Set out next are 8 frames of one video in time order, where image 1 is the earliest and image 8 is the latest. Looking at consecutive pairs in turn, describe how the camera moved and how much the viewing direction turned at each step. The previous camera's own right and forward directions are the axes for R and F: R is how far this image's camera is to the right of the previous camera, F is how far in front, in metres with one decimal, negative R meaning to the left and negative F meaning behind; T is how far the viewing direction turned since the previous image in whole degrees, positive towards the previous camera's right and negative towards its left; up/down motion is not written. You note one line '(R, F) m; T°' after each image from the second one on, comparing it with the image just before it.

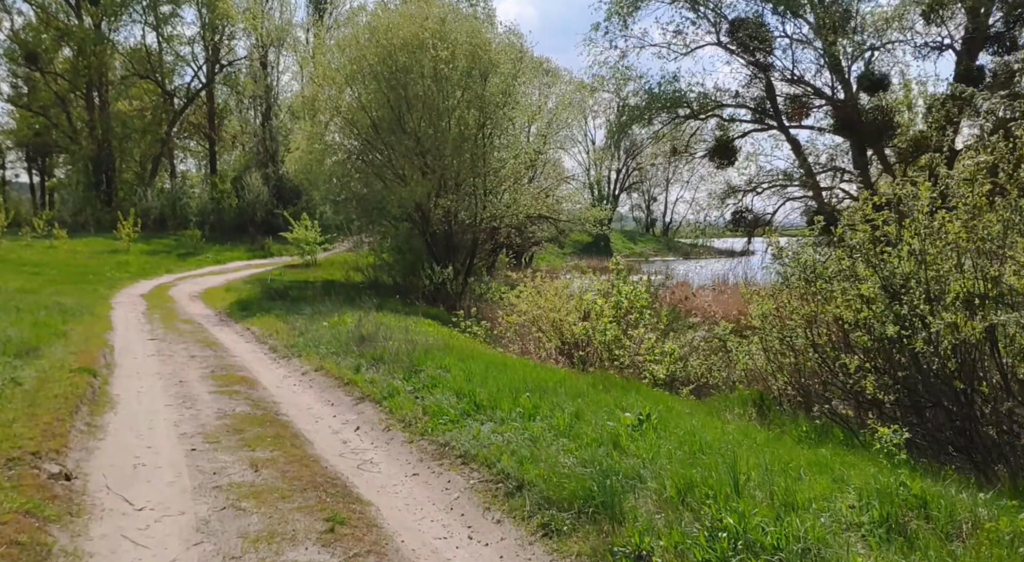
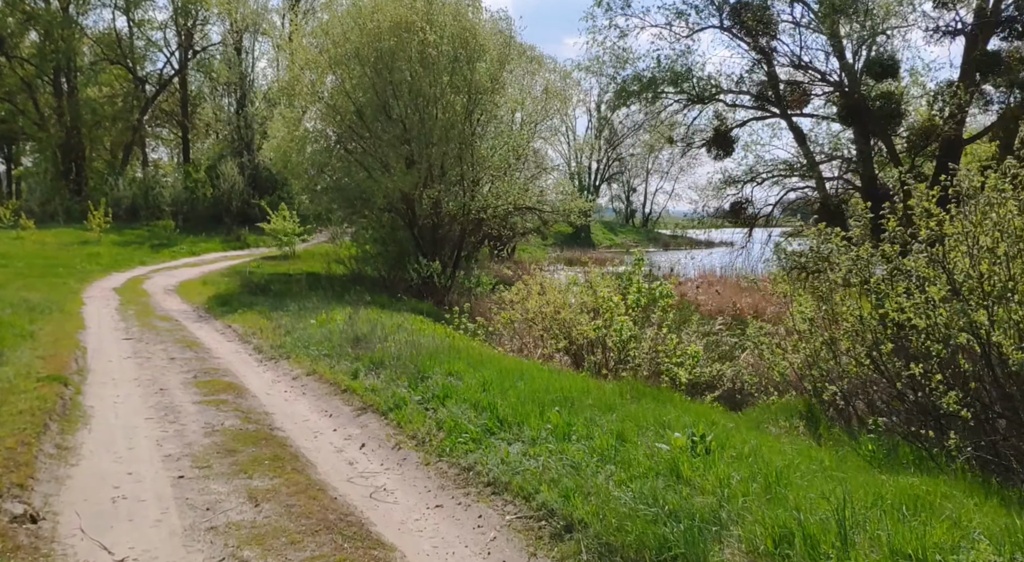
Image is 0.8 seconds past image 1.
(-0.3, +0.6) m; +2°
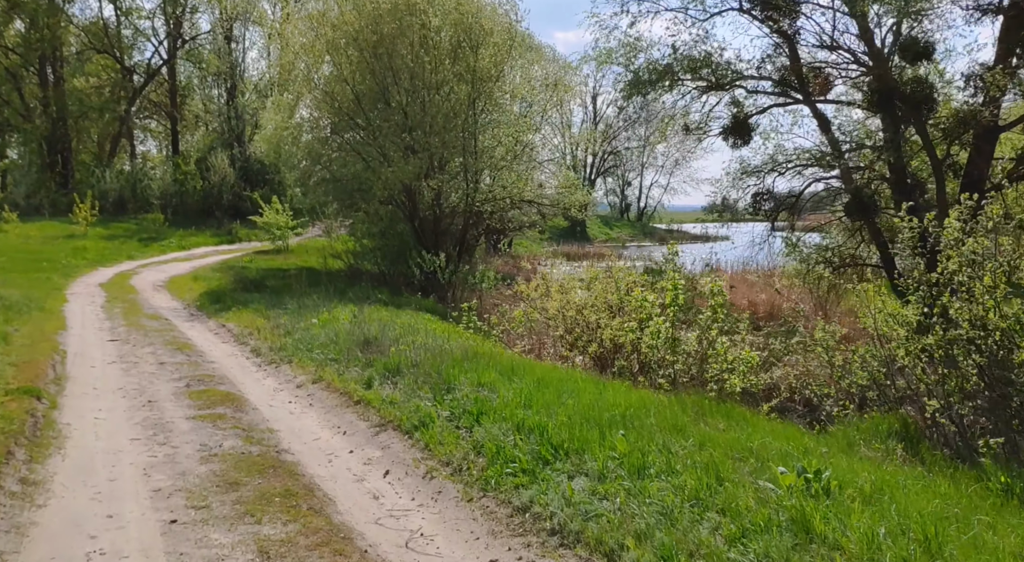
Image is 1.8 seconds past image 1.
(-0.4, +0.8) m; +1°
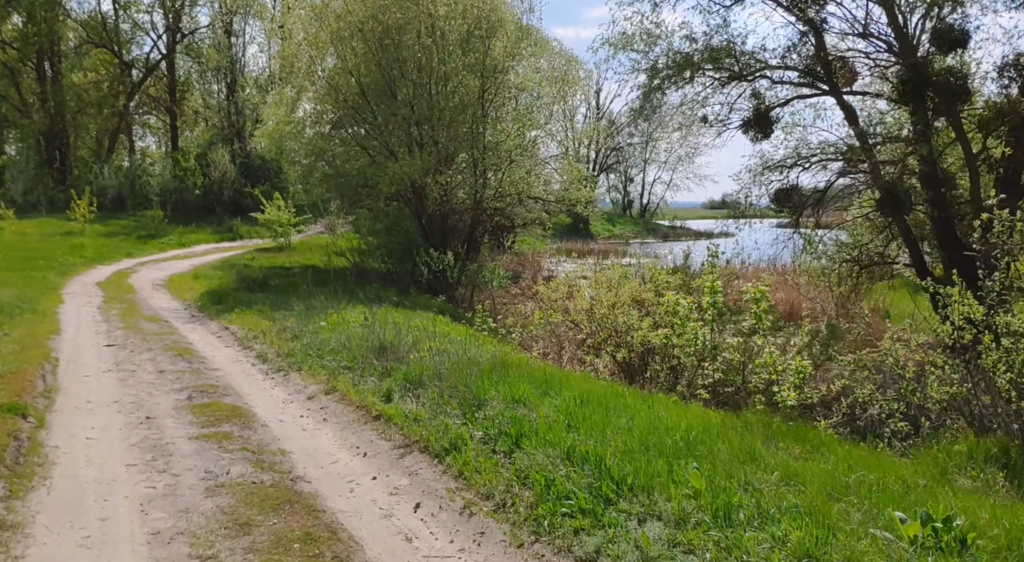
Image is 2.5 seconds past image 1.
(-0.3, +0.6) m; 0°
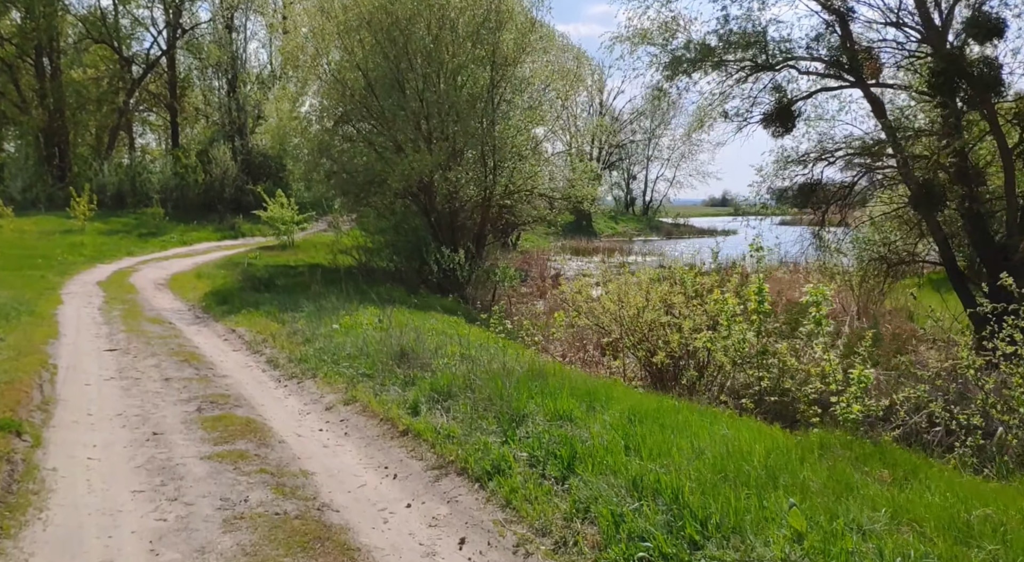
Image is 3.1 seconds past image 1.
(-0.3, +0.5) m; 0°
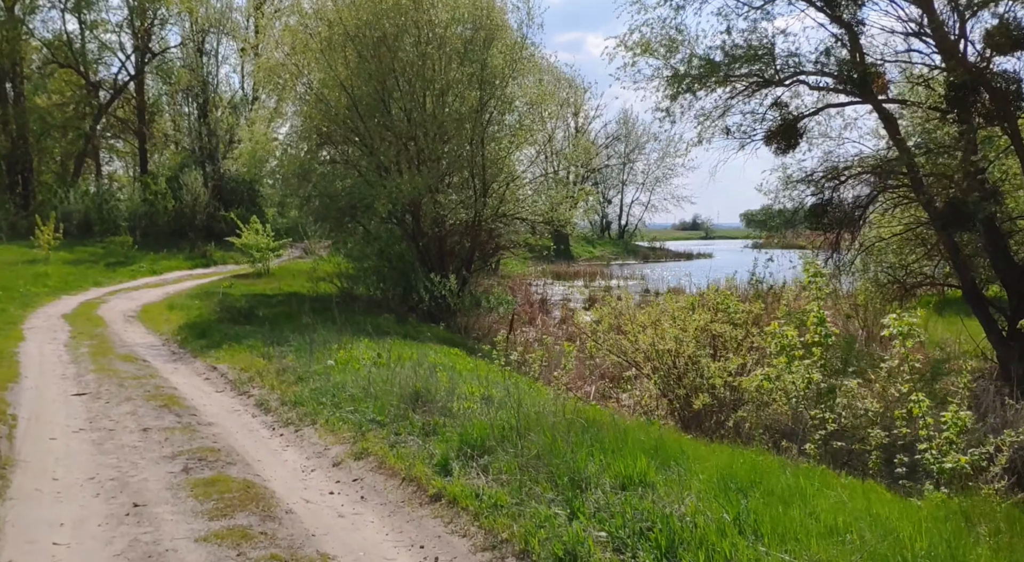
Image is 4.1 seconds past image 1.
(-0.5, +0.8) m; +2°
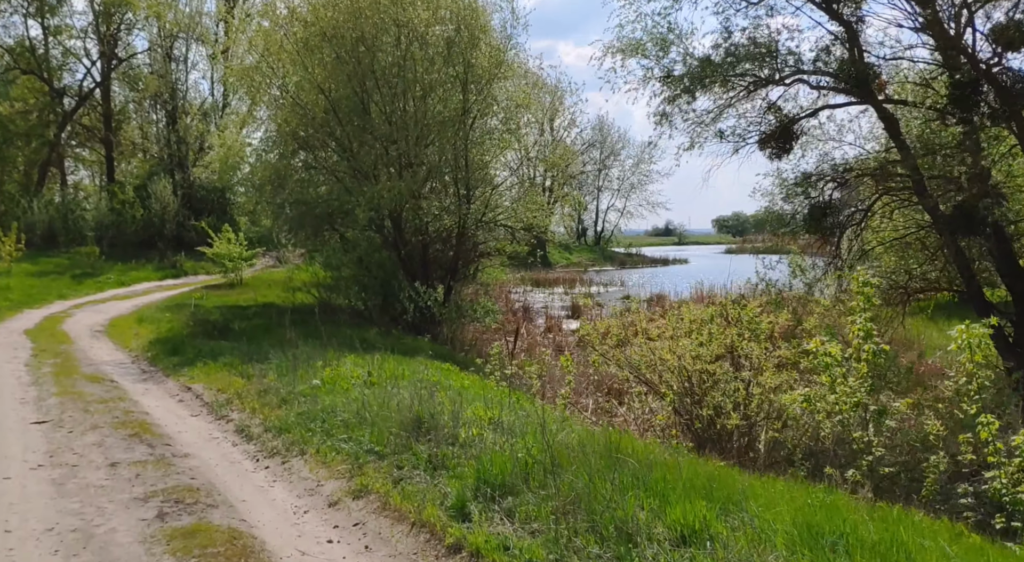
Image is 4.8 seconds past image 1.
(-0.3, +0.6) m; +2°
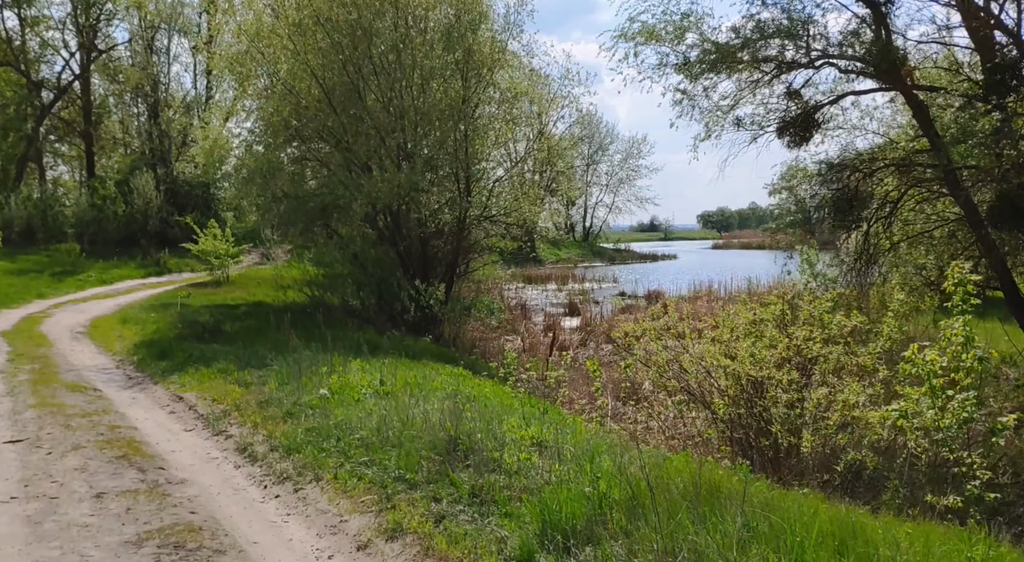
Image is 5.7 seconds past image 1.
(-0.4, +0.8) m; +1°
